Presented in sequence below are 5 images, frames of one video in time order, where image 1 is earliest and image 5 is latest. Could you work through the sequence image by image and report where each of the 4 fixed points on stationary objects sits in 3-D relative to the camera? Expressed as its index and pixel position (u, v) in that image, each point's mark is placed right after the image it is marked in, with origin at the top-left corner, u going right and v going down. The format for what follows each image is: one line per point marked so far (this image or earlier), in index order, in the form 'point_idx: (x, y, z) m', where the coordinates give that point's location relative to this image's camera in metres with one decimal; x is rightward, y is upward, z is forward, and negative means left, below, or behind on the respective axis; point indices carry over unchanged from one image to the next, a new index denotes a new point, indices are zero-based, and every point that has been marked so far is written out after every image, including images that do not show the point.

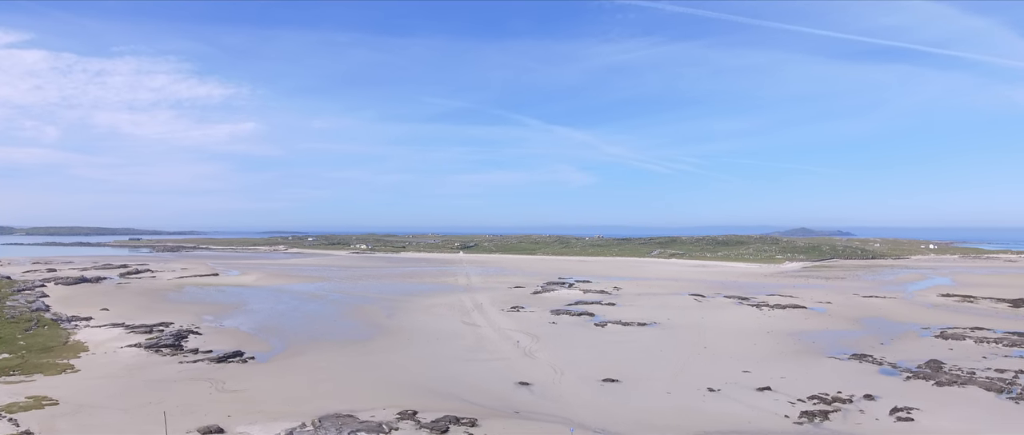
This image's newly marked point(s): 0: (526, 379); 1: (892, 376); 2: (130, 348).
0: (+0.4, -4.0, +13.0) m
1: (+9.5, -4.0, +13.3) m
2: (-11.0, -3.8, +15.3) m
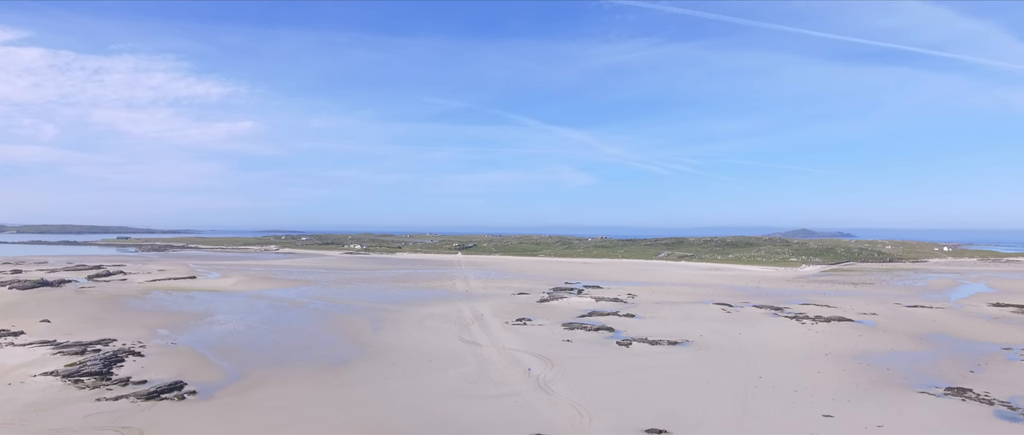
0: (+0.6, -3.9, +9.9) m
1: (+9.8, -4.0, +10.3) m
2: (-10.8, -3.7, +12.2) m
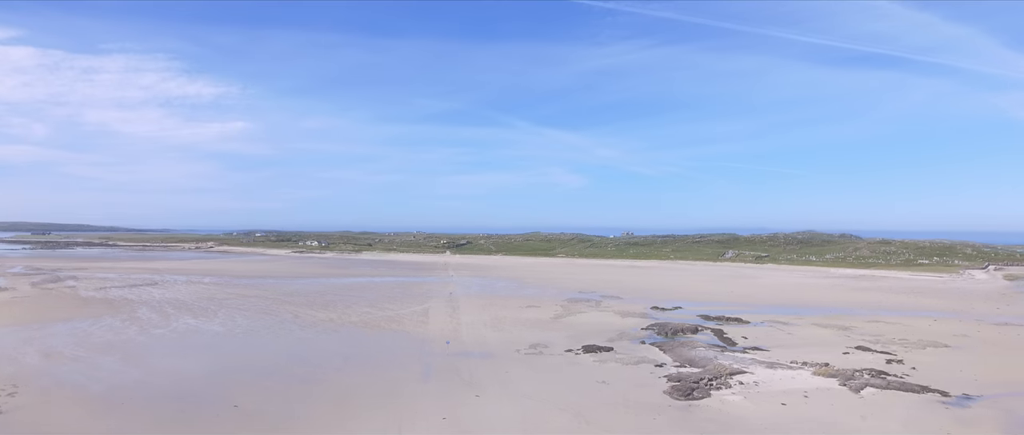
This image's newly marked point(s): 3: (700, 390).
0: (+1.2, -3.6, +5.6) m
1: (+10.3, -3.7, +6.1) m
2: (-10.3, -3.4, +7.7) m
3: (+4.9, -4.5, +14.0) m
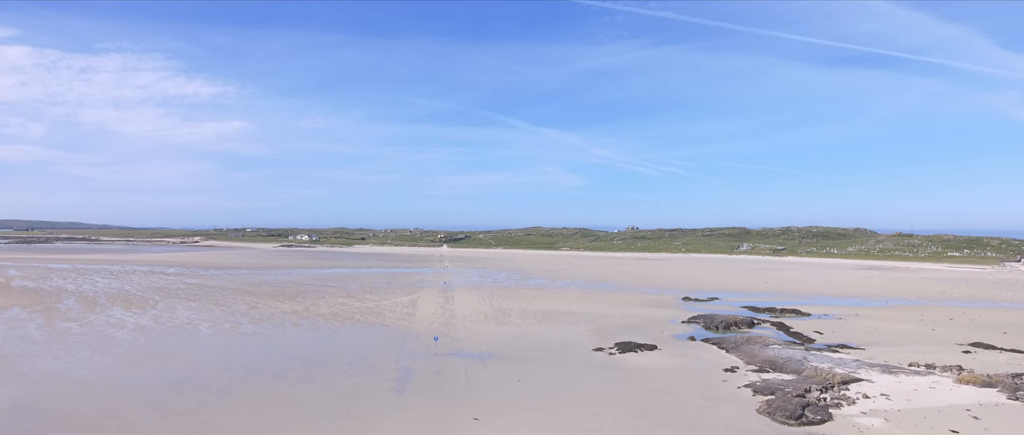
0: (+1.5, -2.4, +0.9) m
1: (+10.7, -2.5, +1.4) m
2: (-9.9, -2.2, +2.9) m
3: (+5.3, -3.3, +9.3) m
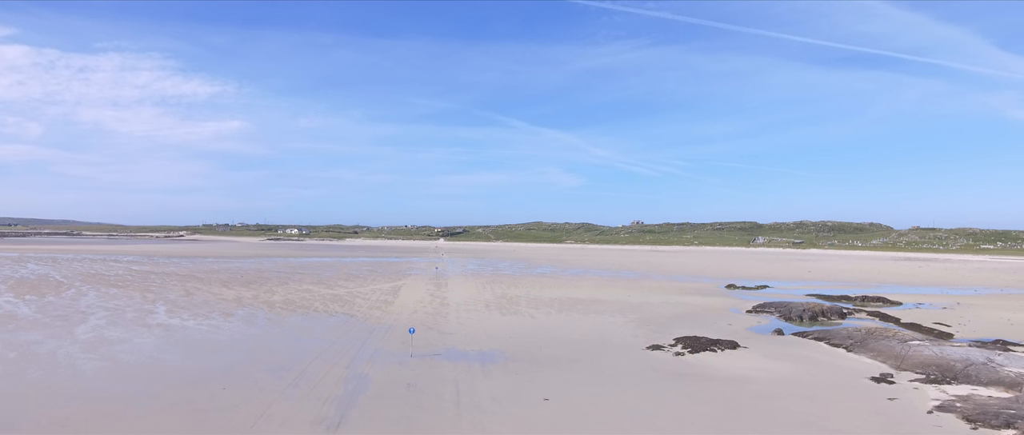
0: (+1.8, -1.3, -3.7) m
1: (+11.0, -1.4, -3.1) m
2: (-9.6, -1.0, -1.6) m
3: (+5.5, -2.2, +4.7) m
